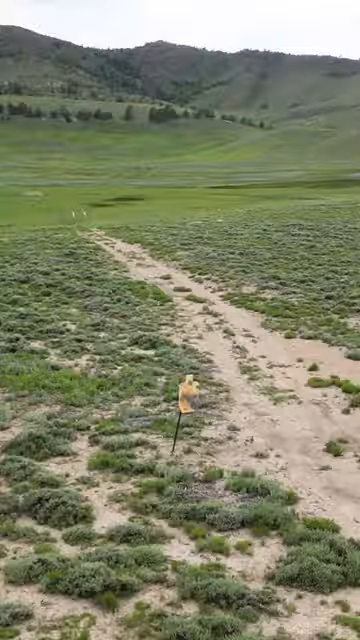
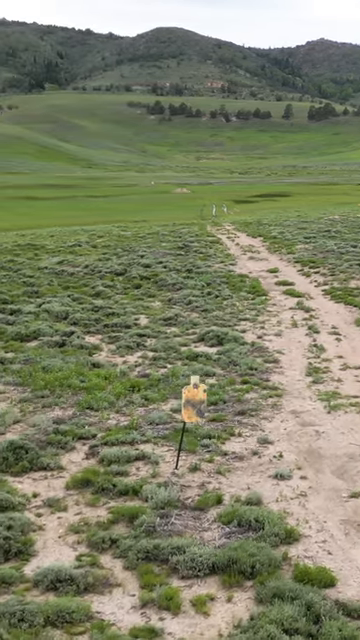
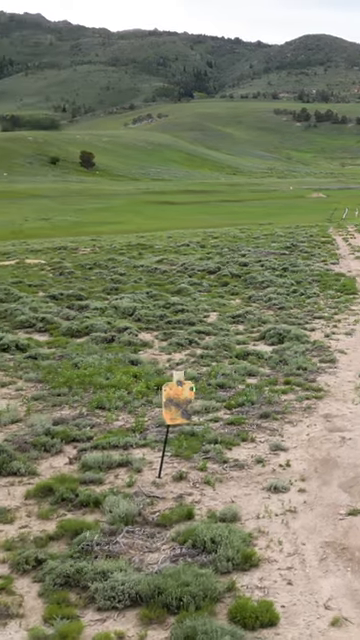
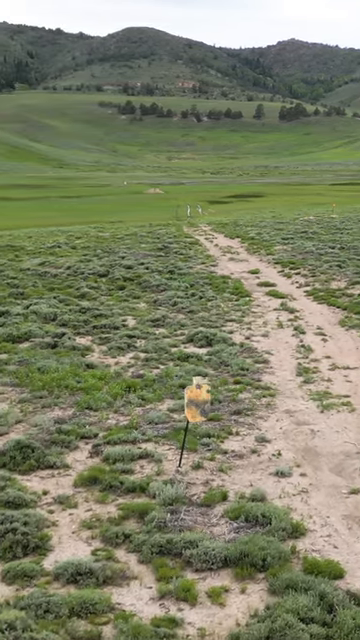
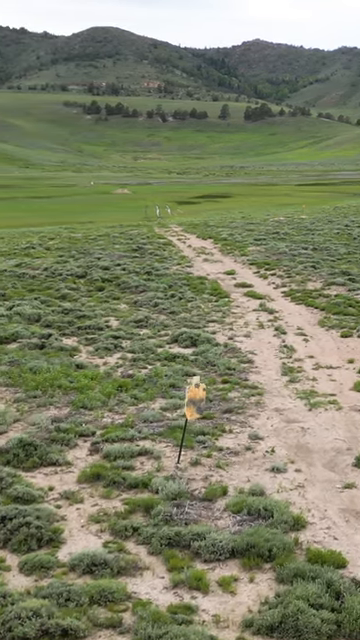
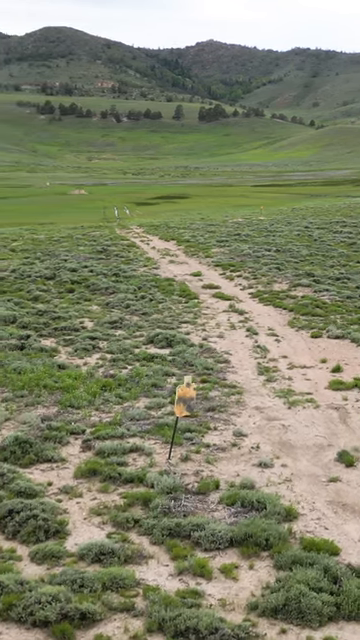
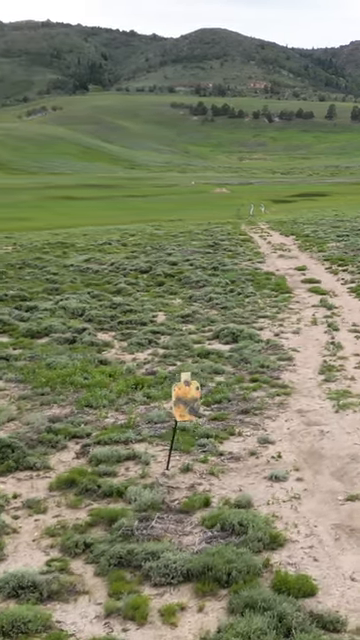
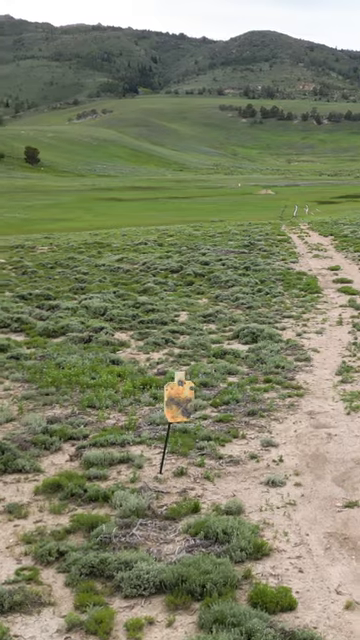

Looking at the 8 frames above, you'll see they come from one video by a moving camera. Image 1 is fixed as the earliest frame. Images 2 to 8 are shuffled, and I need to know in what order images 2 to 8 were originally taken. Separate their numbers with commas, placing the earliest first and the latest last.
6, 5, 4, 2, 7, 8, 3
